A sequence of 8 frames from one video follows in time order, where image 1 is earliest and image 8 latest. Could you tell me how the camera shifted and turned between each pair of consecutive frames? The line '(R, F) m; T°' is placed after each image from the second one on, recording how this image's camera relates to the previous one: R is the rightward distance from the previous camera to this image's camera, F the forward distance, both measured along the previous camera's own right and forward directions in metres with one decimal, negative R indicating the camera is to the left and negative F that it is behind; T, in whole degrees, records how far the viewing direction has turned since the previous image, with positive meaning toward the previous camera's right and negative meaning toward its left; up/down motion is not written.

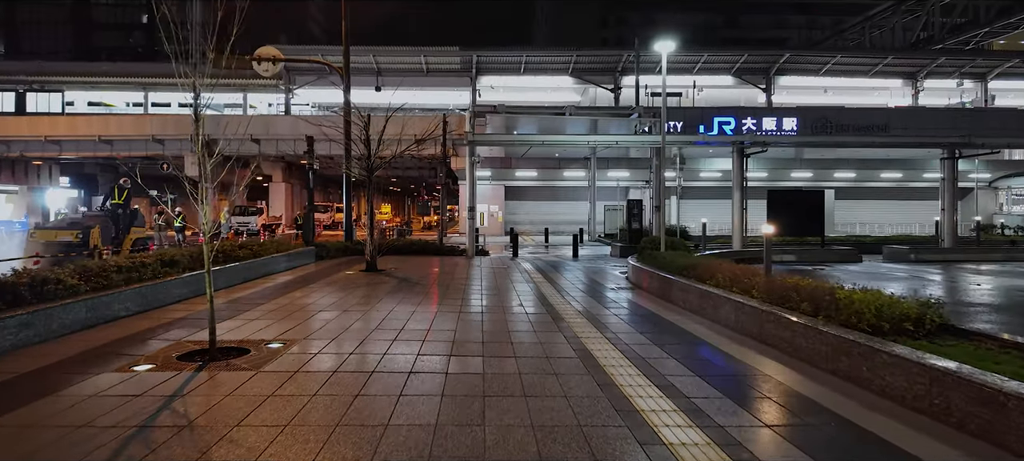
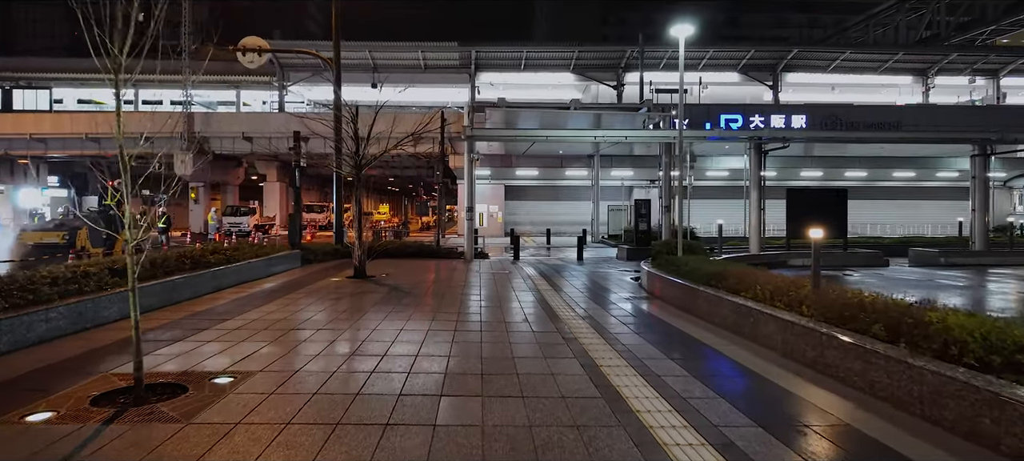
(-0.1, +1.3) m; 0°
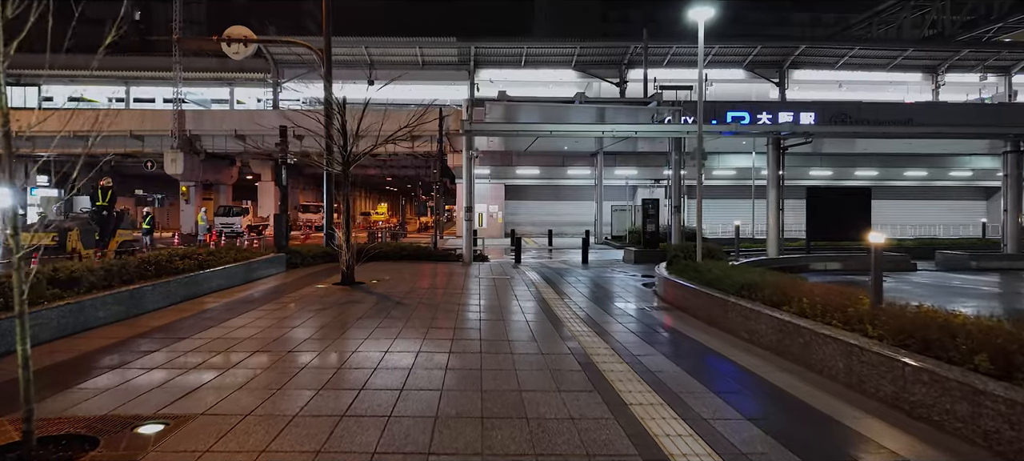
(-0.1, +1.1) m; 0°
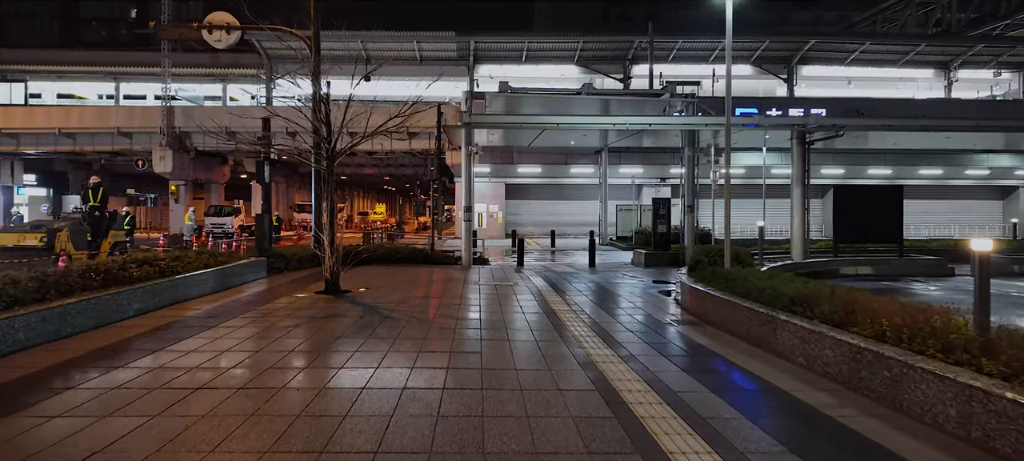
(-0.1, +1.3) m; 0°
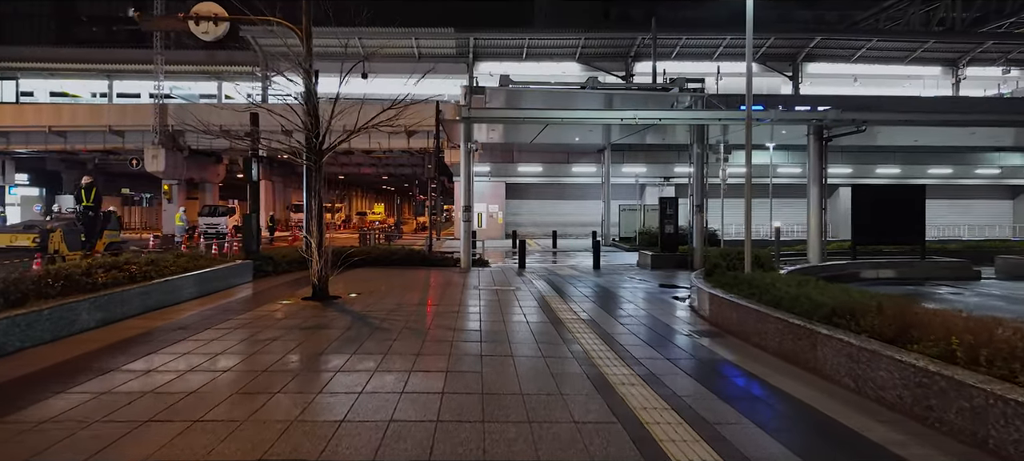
(-0.1, +0.8) m; 0°
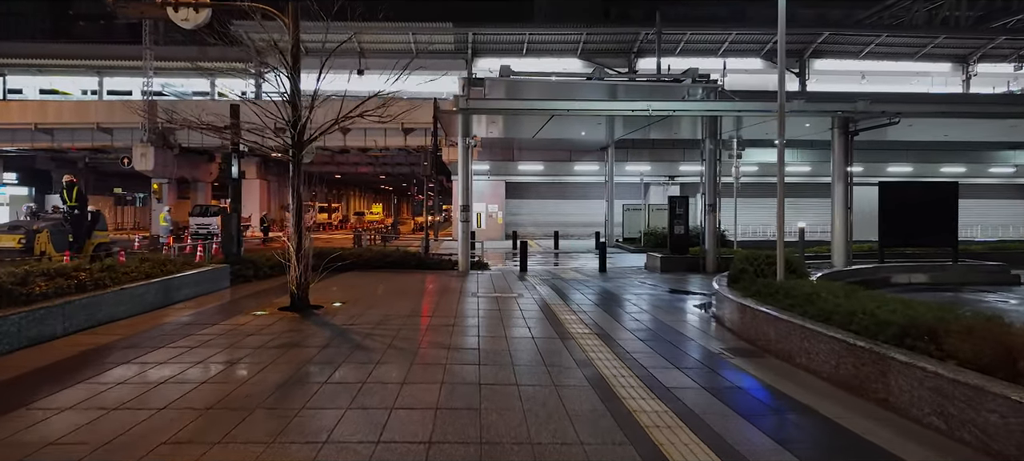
(0.0, +1.1) m; 0°
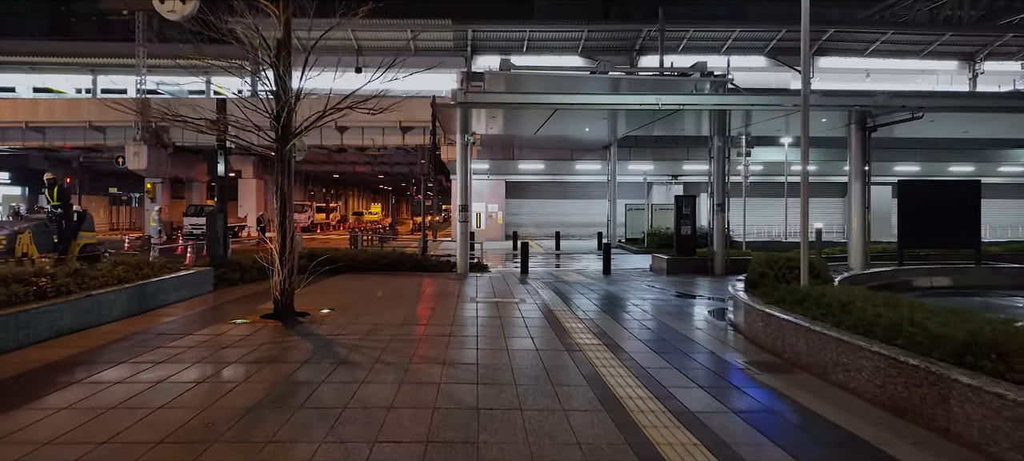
(0.0, +0.7) m; 0°
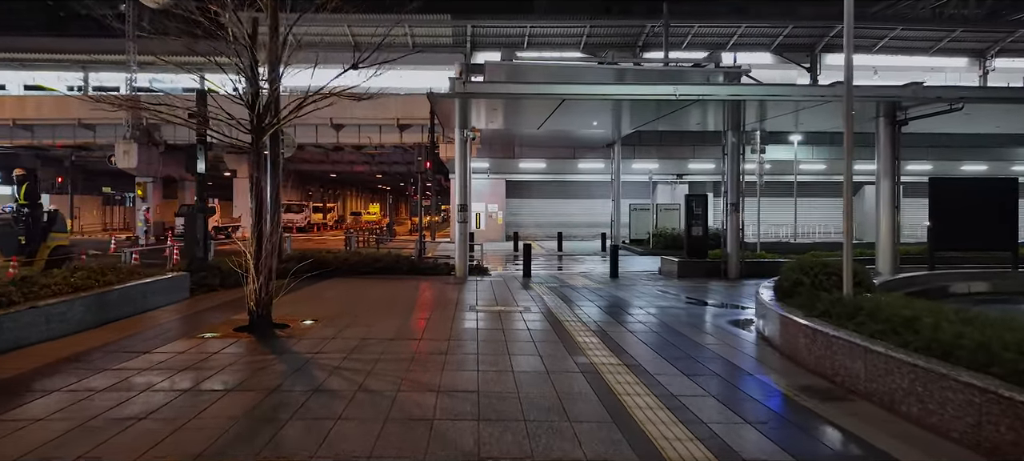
(-0.1, +0.9) m; 0°
